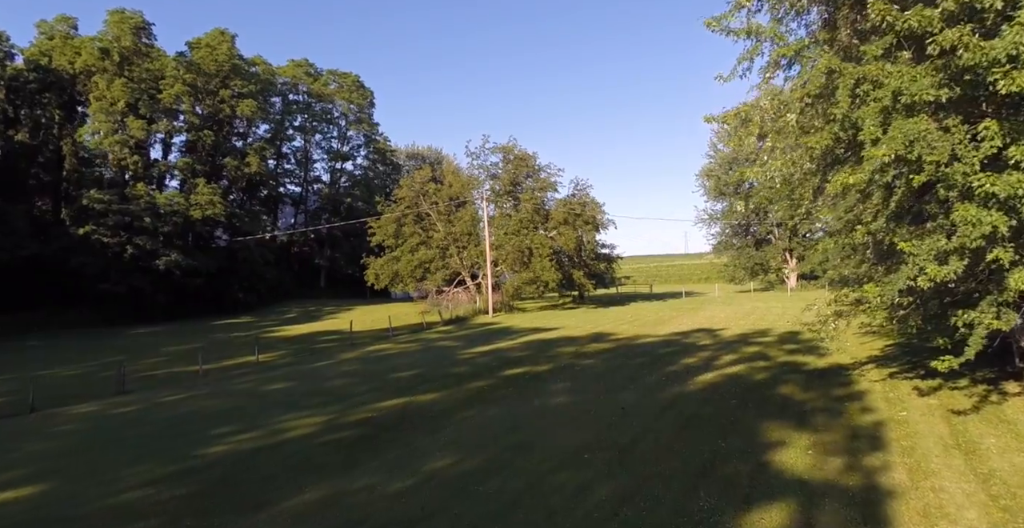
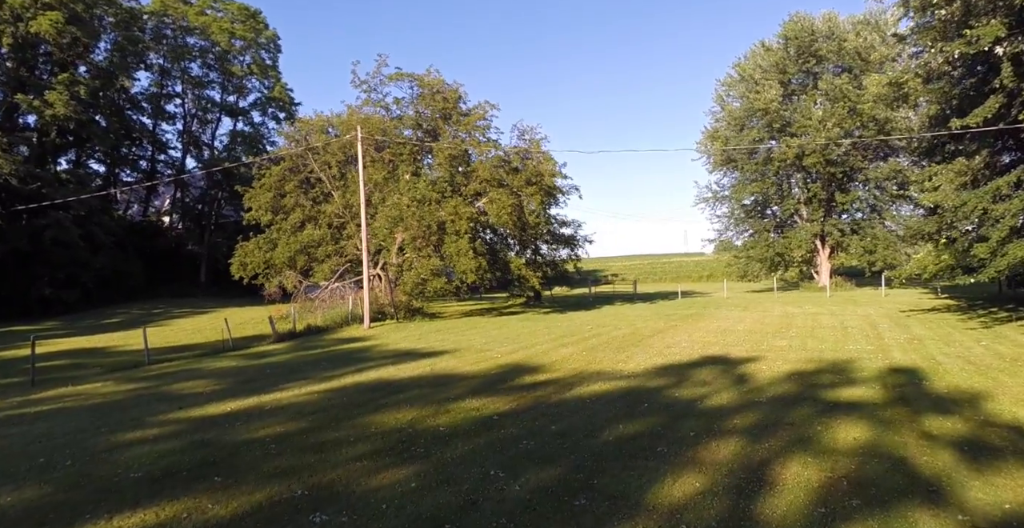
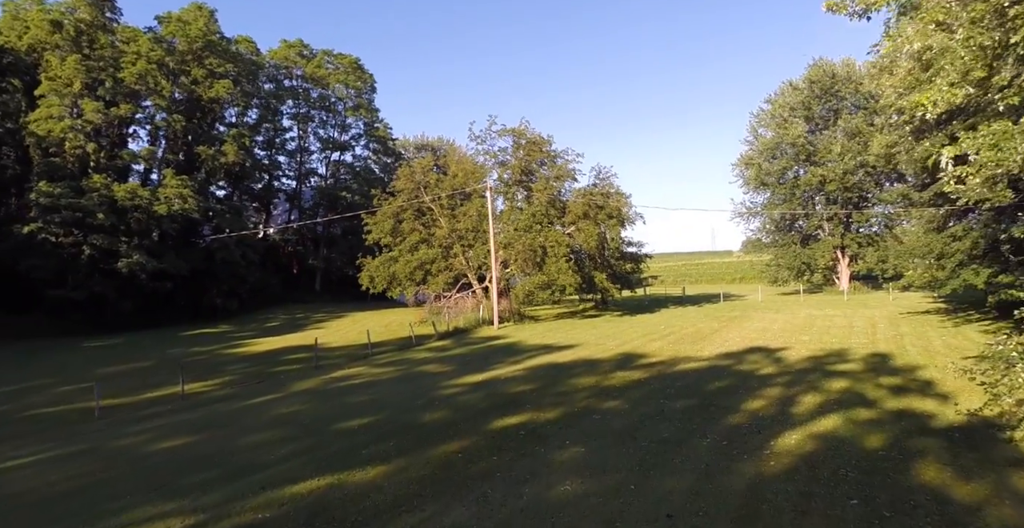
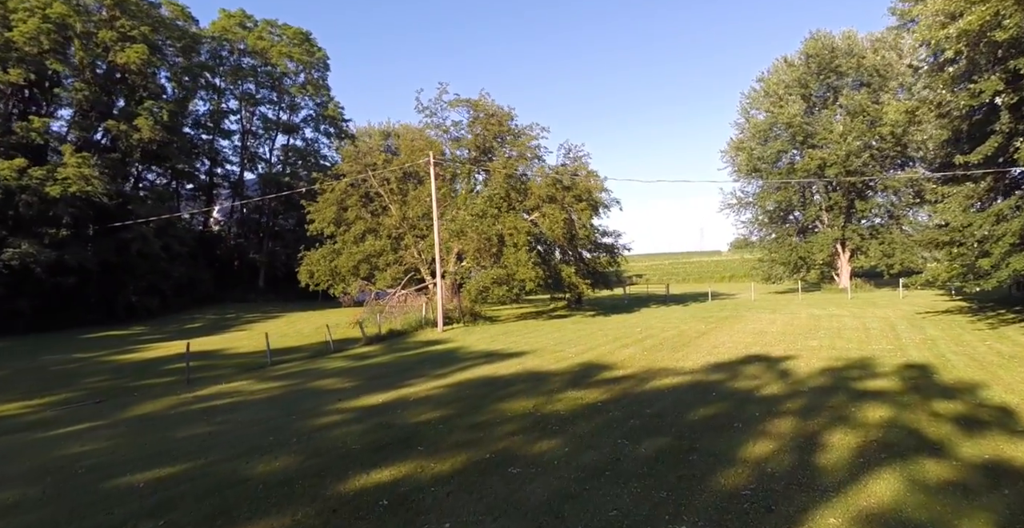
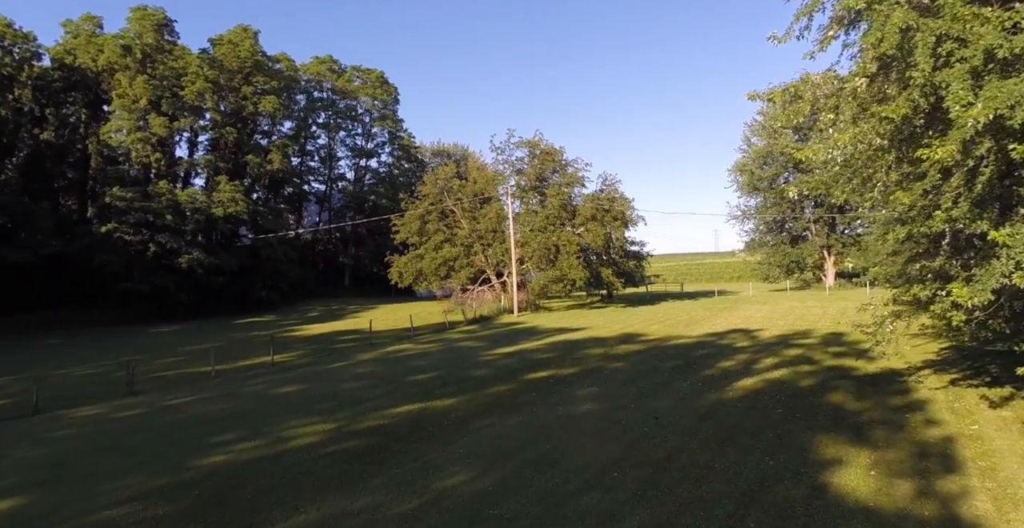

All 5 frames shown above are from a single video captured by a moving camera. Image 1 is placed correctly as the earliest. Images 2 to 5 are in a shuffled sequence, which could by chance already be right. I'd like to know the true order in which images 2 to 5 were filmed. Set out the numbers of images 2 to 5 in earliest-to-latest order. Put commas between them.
5, 3, 4, 2
